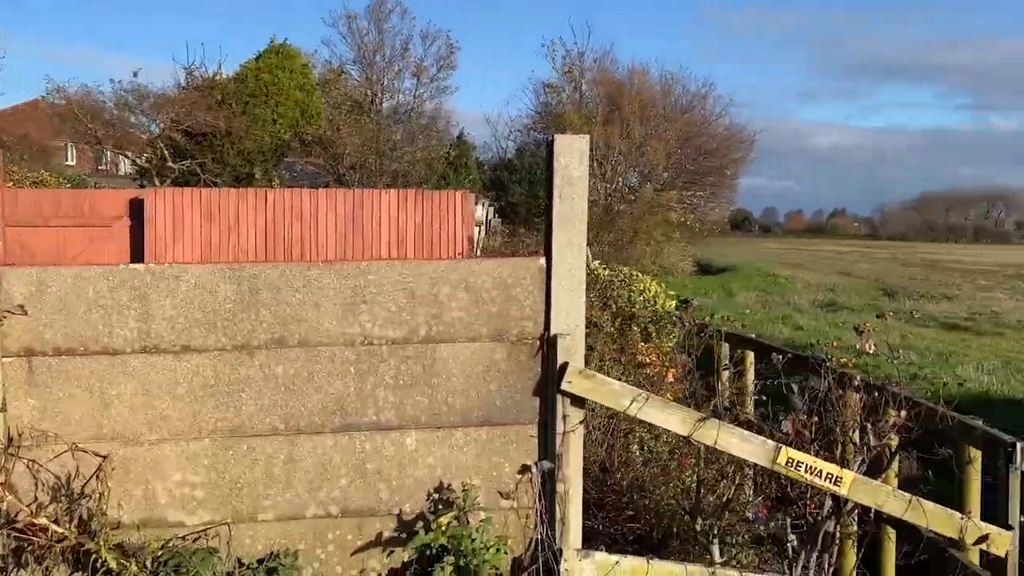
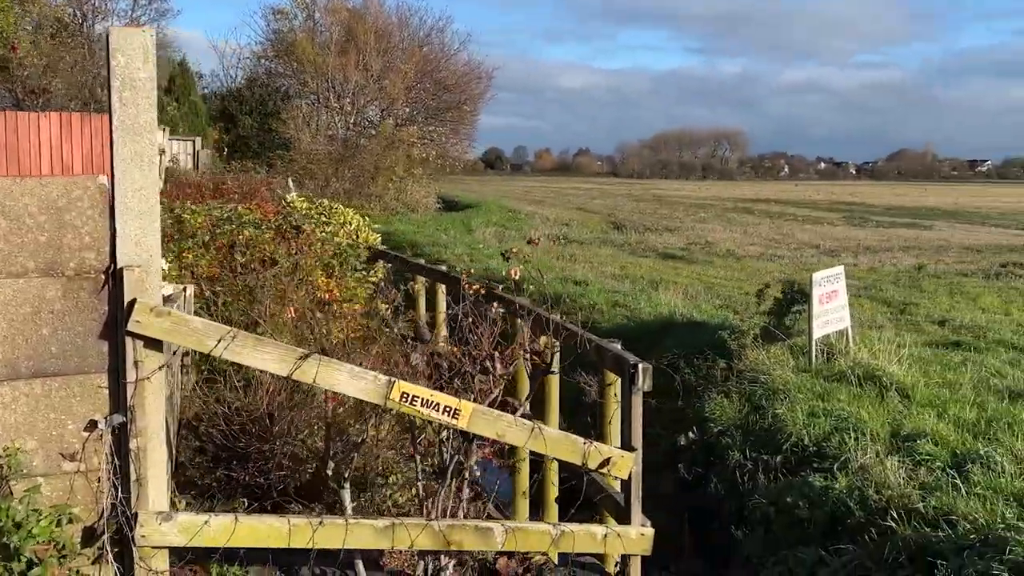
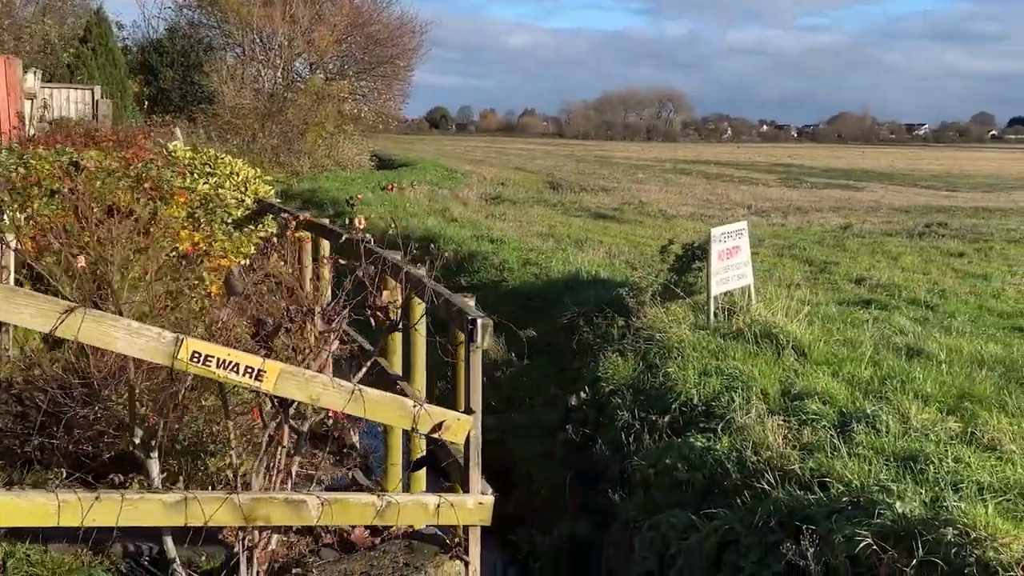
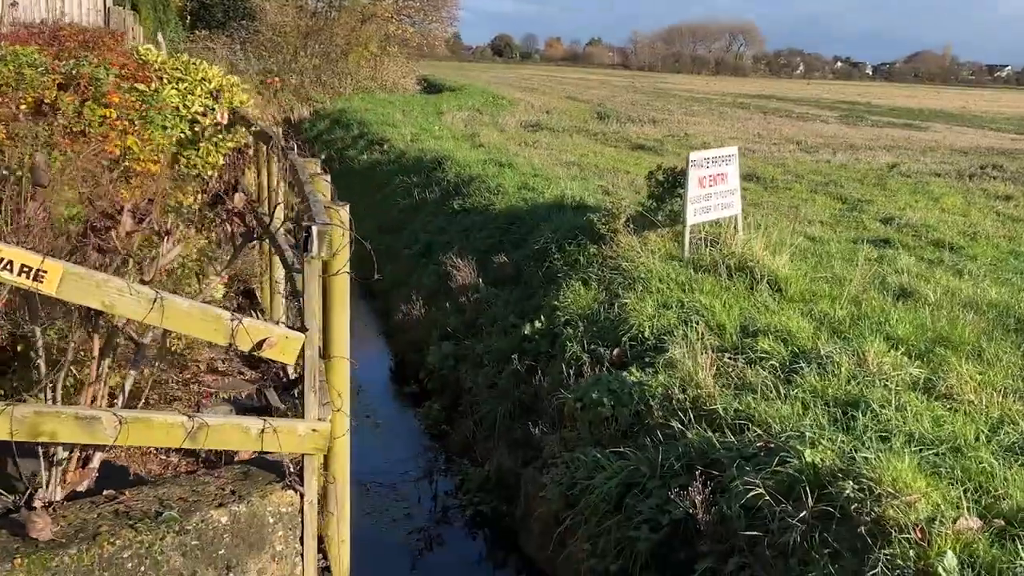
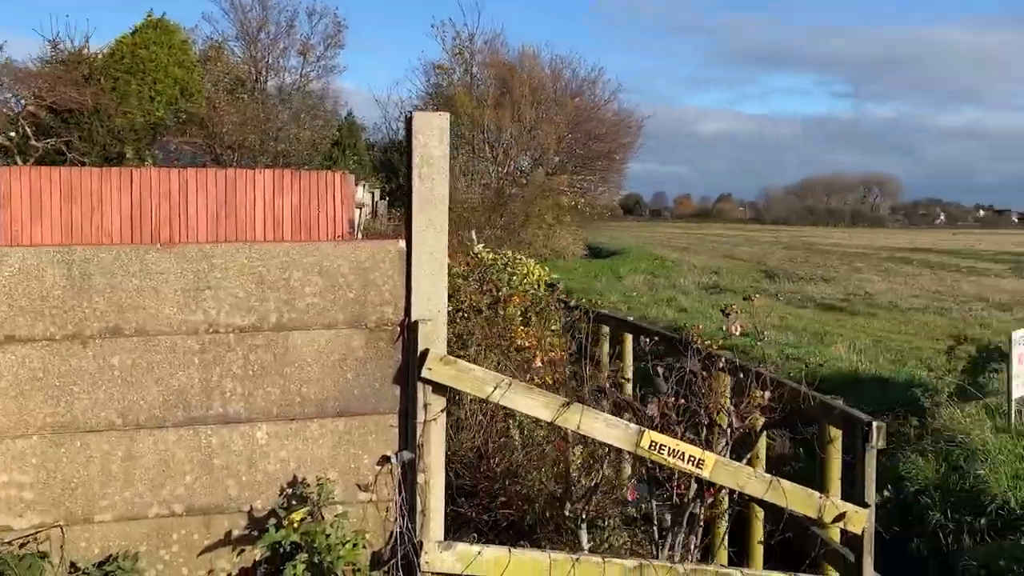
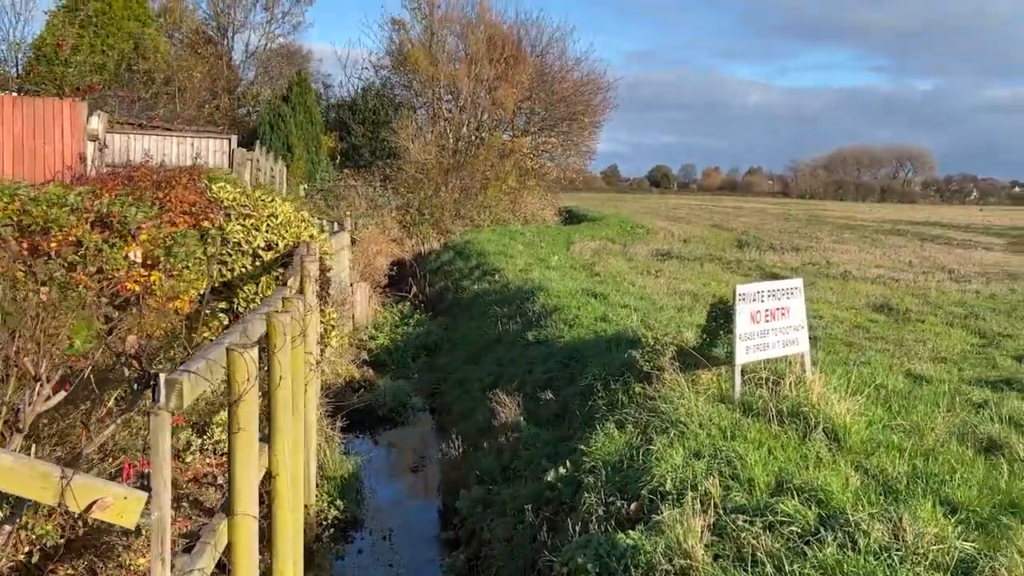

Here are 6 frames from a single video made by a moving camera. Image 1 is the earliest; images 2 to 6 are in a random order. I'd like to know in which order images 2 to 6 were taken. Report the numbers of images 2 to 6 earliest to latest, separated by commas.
5, 2, 3, 4, 6
